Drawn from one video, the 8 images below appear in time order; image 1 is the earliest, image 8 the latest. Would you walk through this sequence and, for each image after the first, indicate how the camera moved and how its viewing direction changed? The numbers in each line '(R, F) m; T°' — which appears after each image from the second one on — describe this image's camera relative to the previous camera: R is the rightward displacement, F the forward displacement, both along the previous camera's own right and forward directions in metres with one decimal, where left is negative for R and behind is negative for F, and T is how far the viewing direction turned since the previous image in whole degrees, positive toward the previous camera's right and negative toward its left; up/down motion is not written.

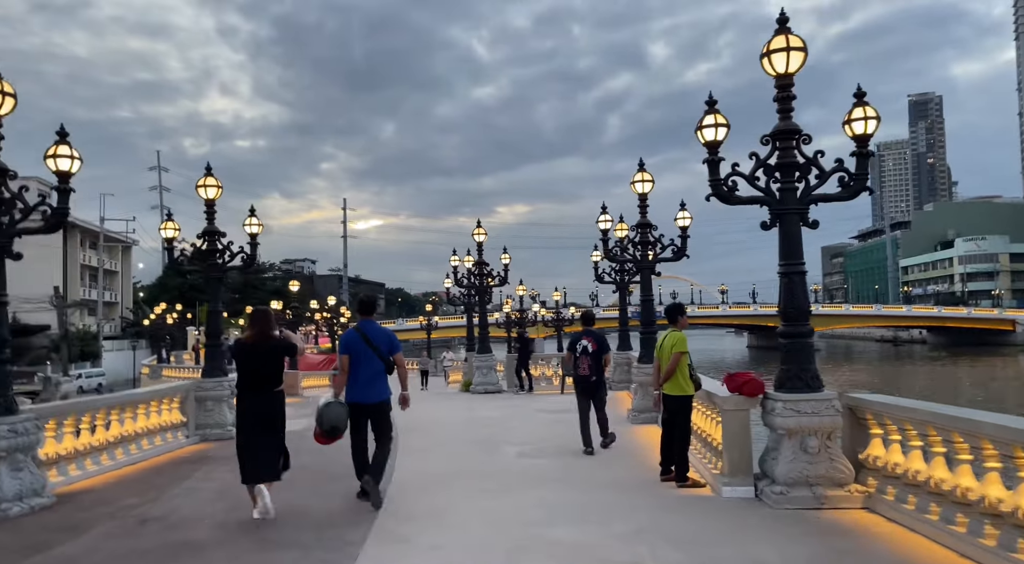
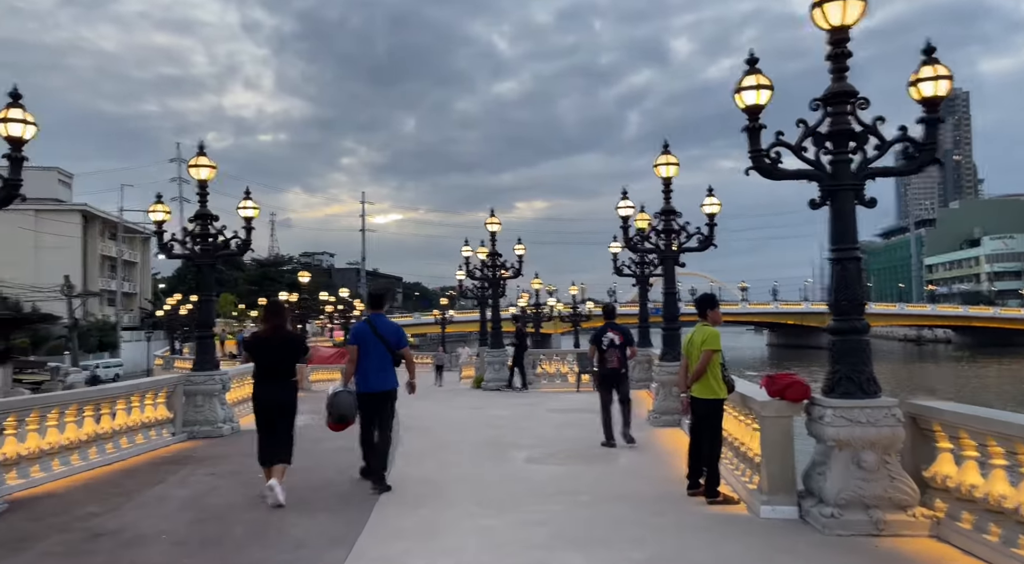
(+0.1, +0.9) m; -1°
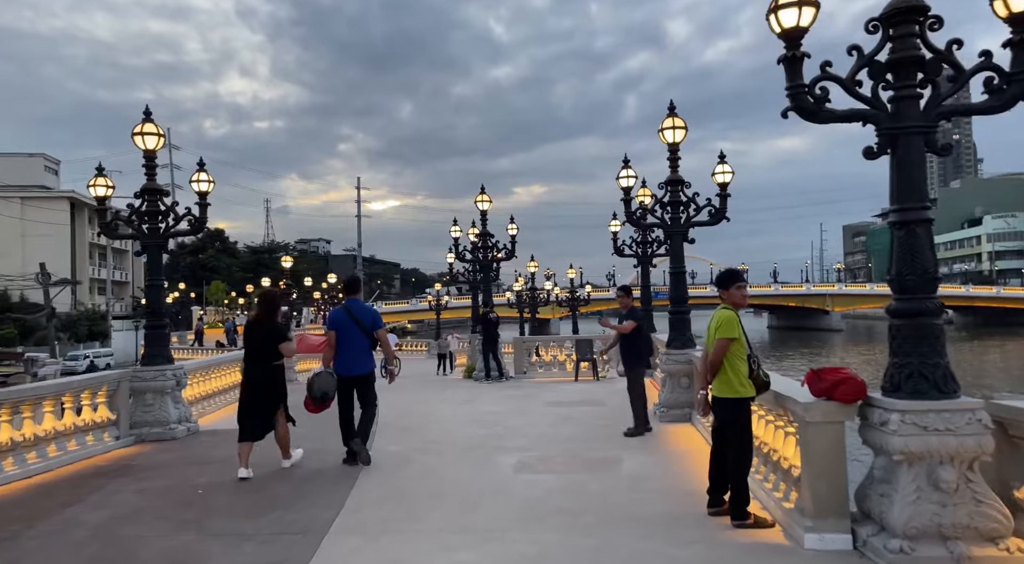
(+0.1, +1.3) m; 0°
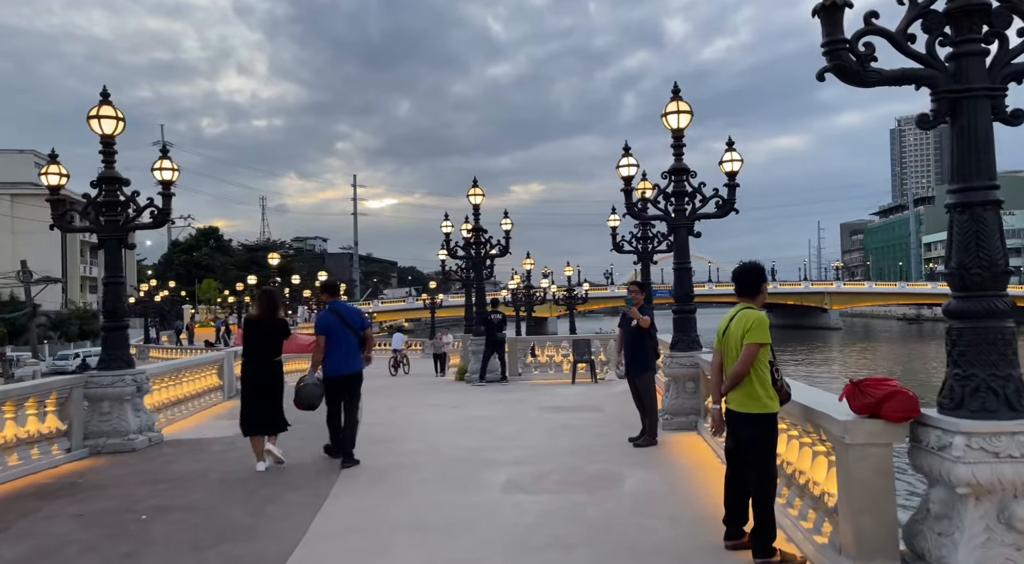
(+0.1, +0.8) m; 0°
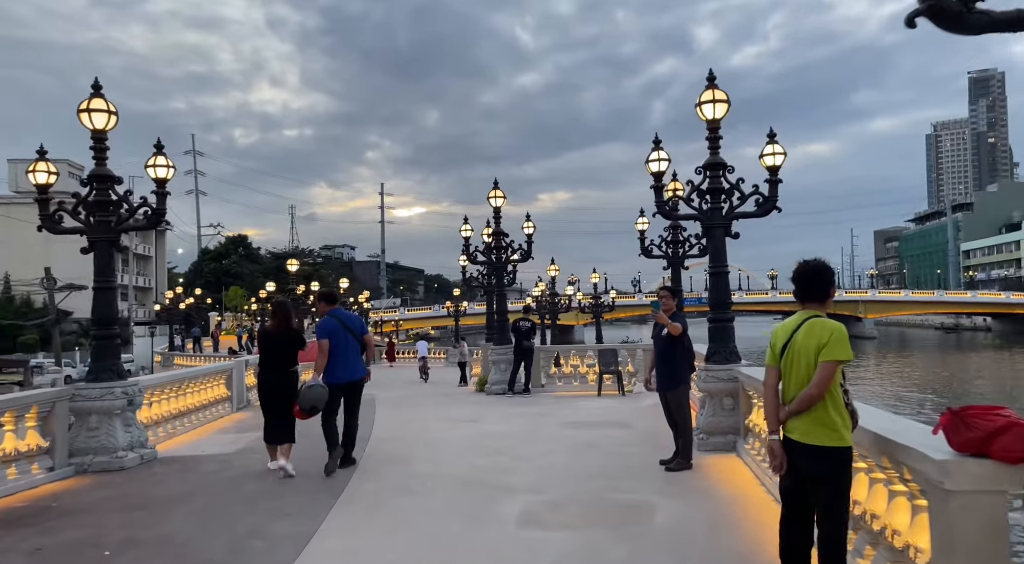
(+0.1, +0.8) m; -2°
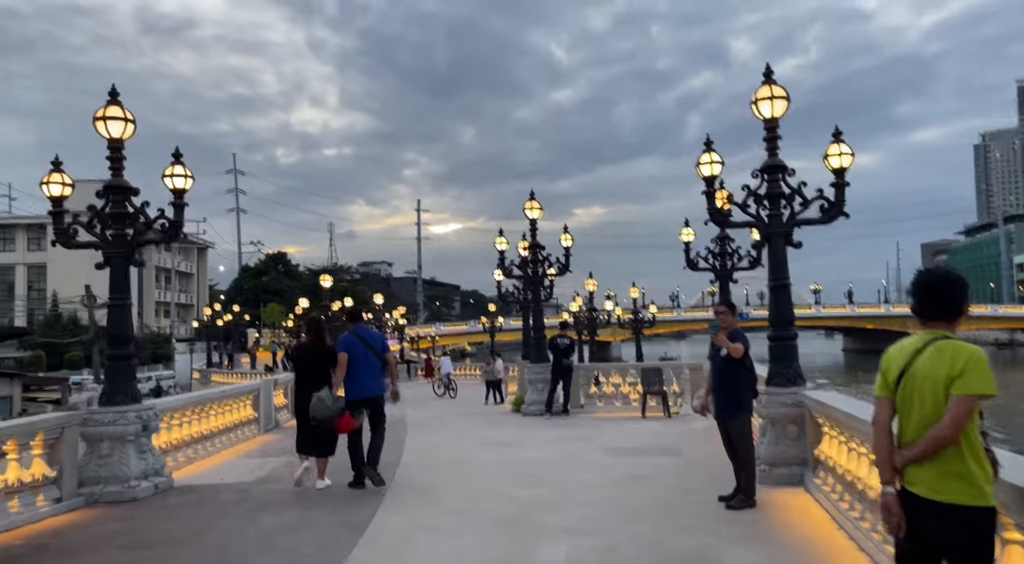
(0.0, +0.7) m; -3°
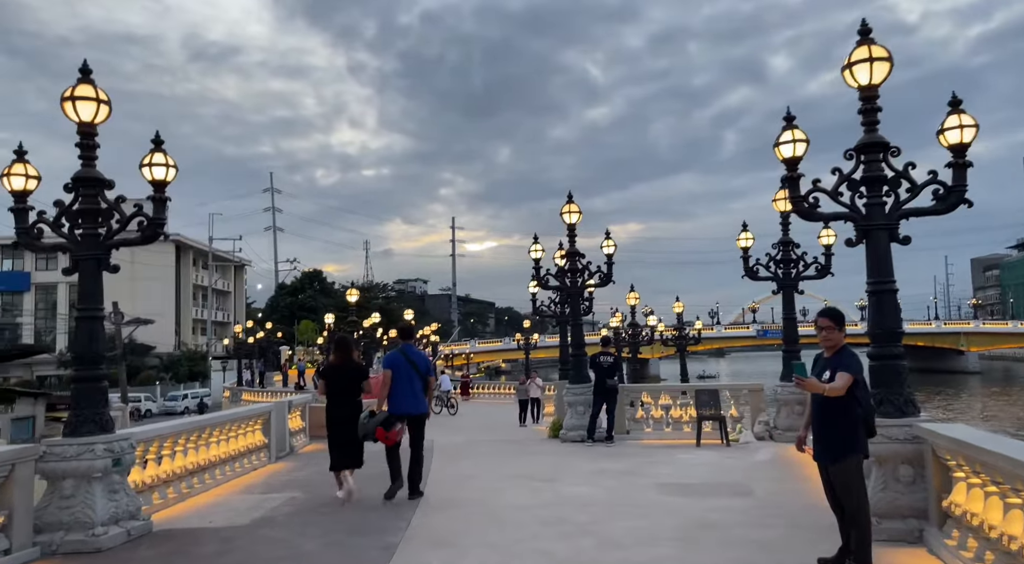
(0.0, +1.4) m; -3°
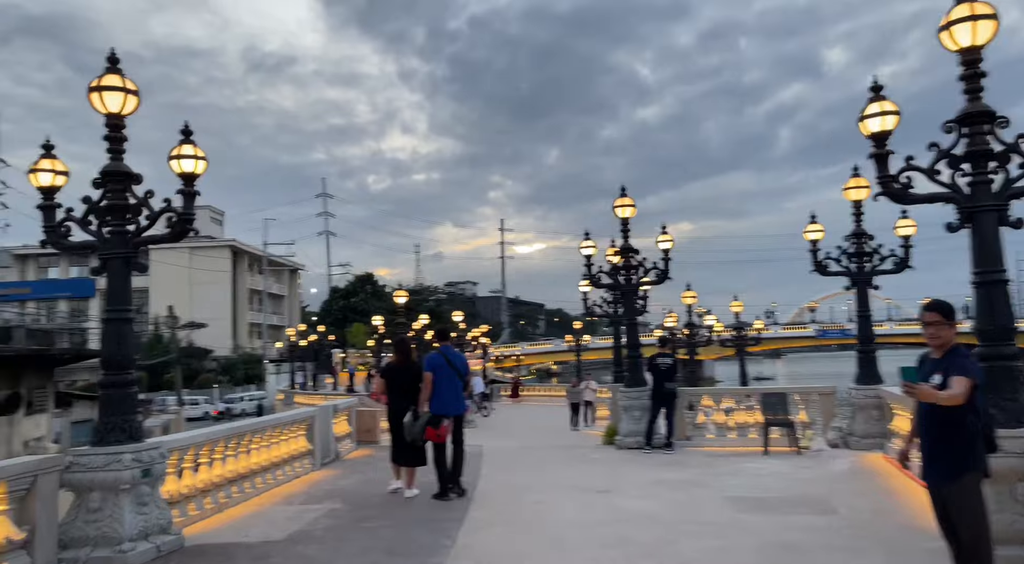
(0.0, +0.6) m; -4°
